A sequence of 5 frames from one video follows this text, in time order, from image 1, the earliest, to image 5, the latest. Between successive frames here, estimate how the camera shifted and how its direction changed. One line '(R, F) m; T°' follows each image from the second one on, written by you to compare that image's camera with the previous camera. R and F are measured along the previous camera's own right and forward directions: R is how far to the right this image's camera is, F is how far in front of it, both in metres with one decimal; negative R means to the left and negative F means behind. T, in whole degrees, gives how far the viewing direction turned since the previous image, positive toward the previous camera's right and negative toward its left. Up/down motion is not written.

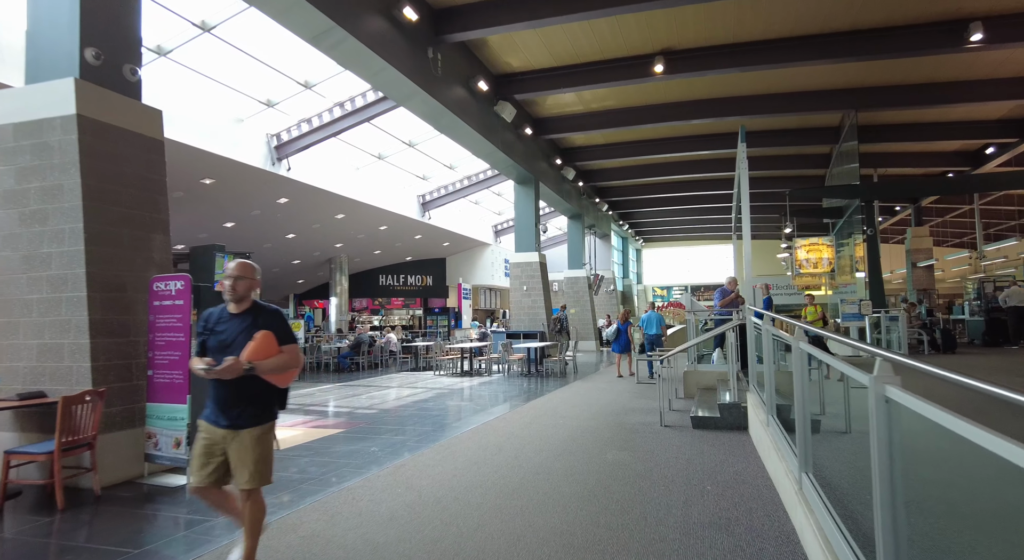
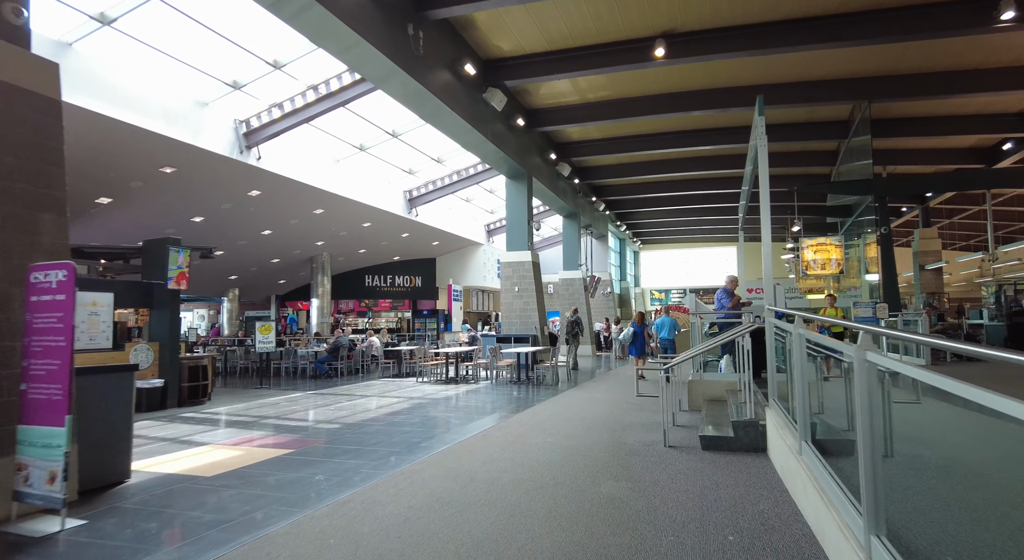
(+0.2, +0.9) m; 0°
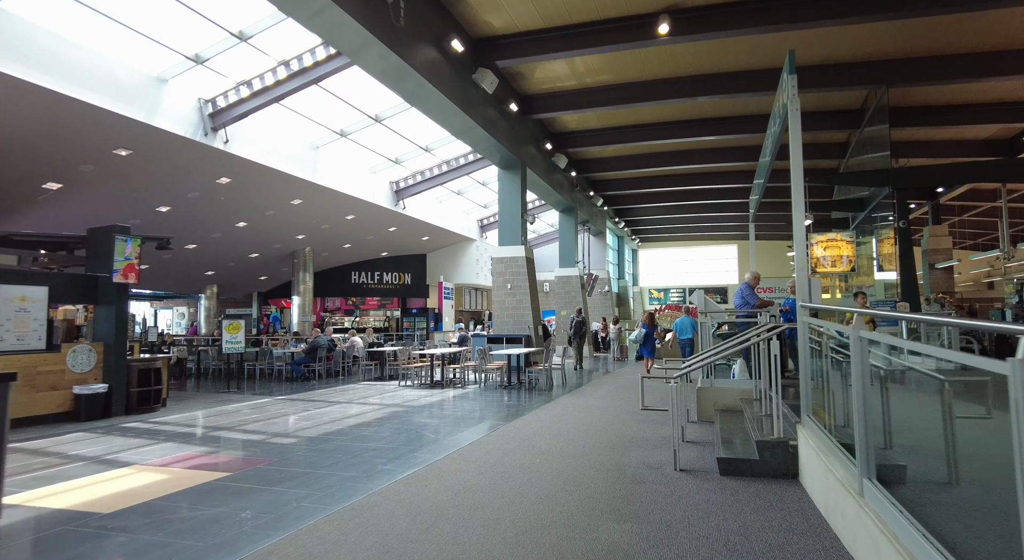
(+0.1, +0.8) m; 0°
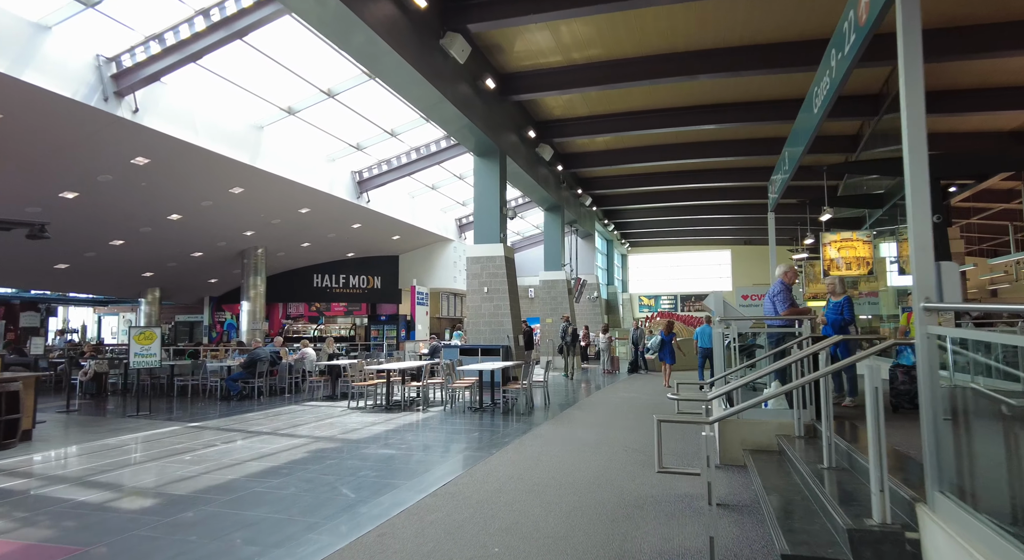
(+0.2, +1.6) m; +1°
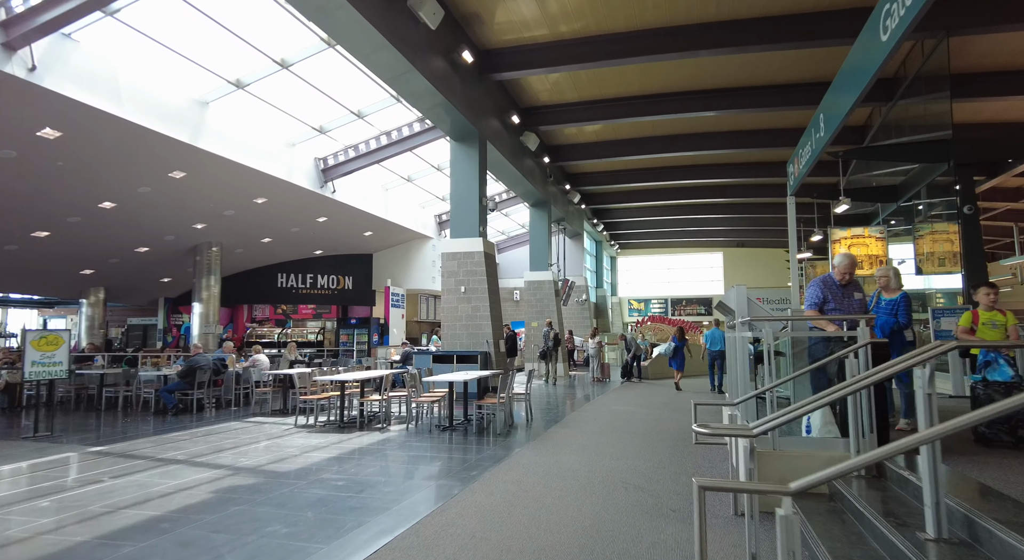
(+0.1, +1.2) m; +1°
